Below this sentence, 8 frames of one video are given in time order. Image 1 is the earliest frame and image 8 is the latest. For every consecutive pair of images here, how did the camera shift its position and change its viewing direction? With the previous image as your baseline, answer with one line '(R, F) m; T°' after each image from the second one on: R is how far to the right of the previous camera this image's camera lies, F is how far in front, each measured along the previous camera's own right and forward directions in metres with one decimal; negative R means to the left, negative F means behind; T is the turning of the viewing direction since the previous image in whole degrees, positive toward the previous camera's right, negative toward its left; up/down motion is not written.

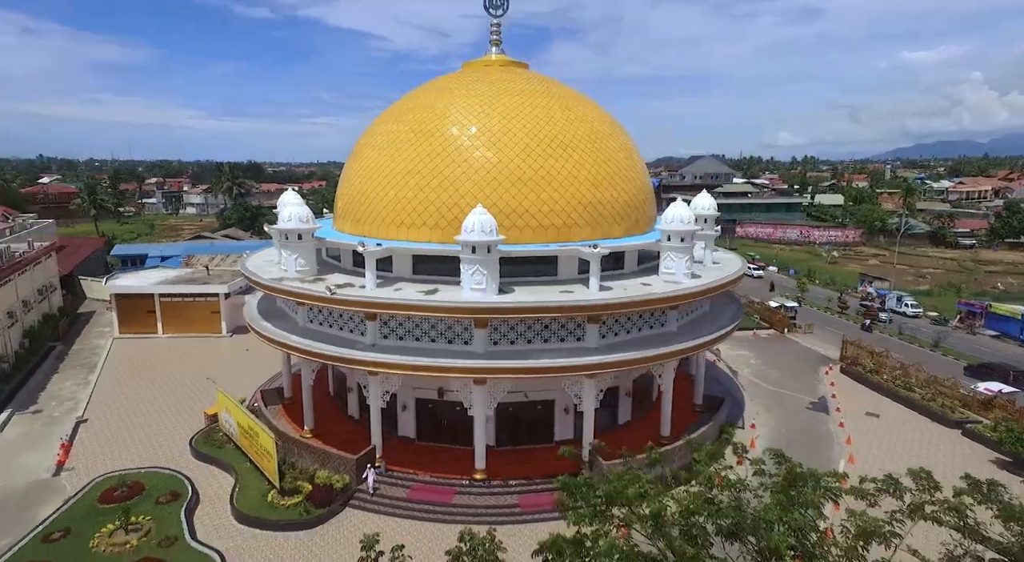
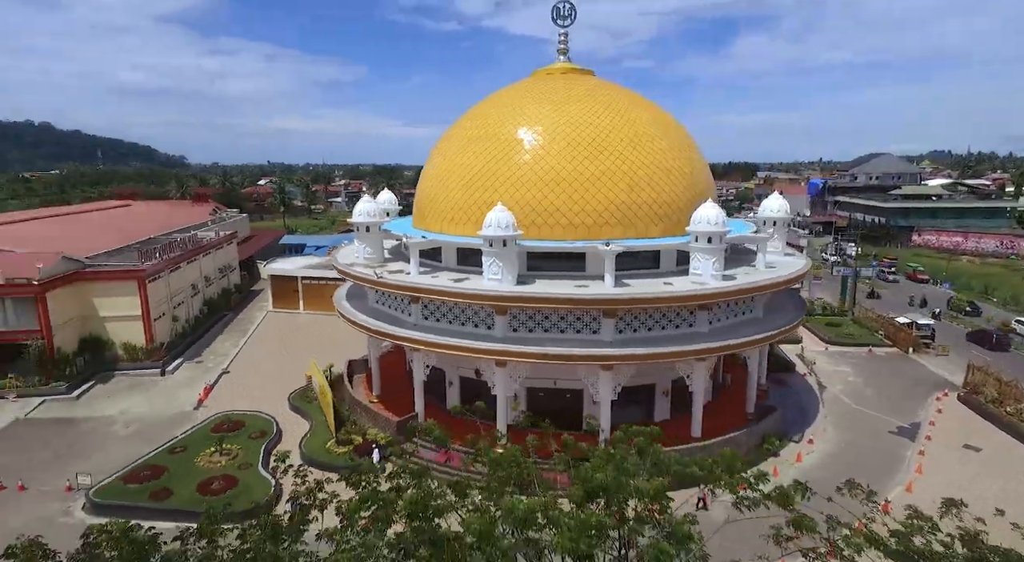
(+4.2, -0.8) m; -17°
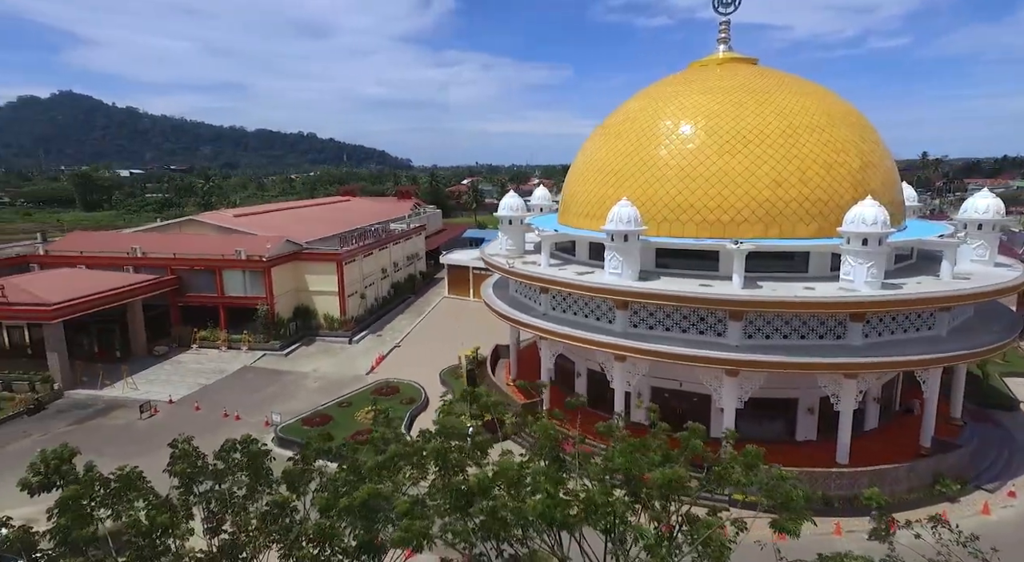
(+2.4, -0.2) m; -20°
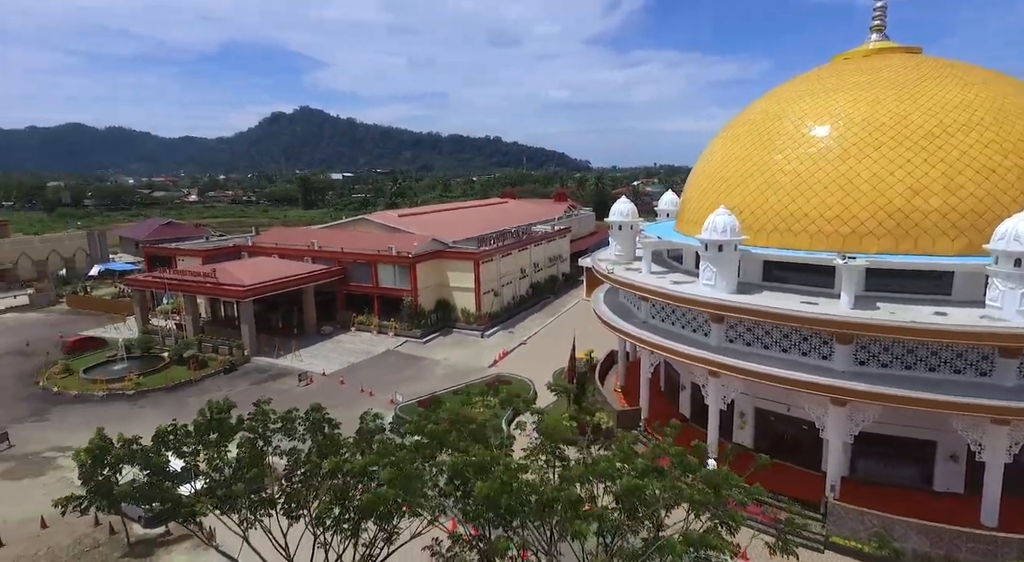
(+2.7, -0.1) m; -18°
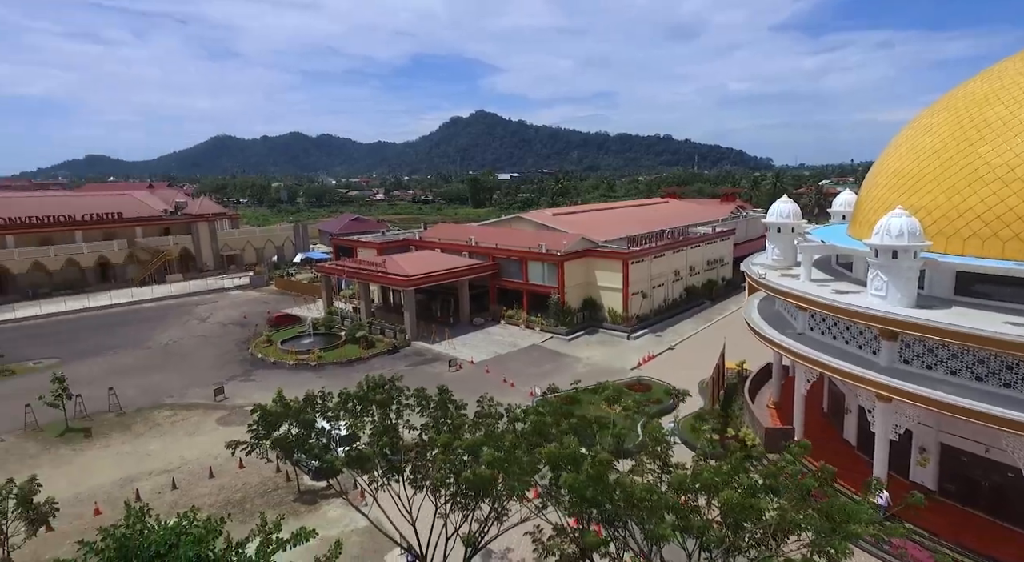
(+0.9, 0.0) m; -16°
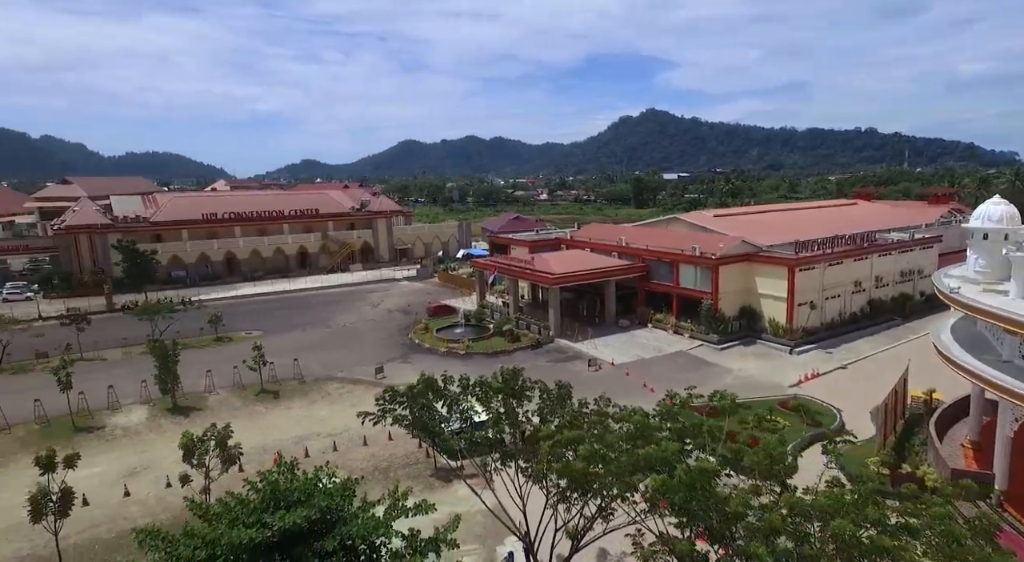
(+1.2, -0.2) m; -17°
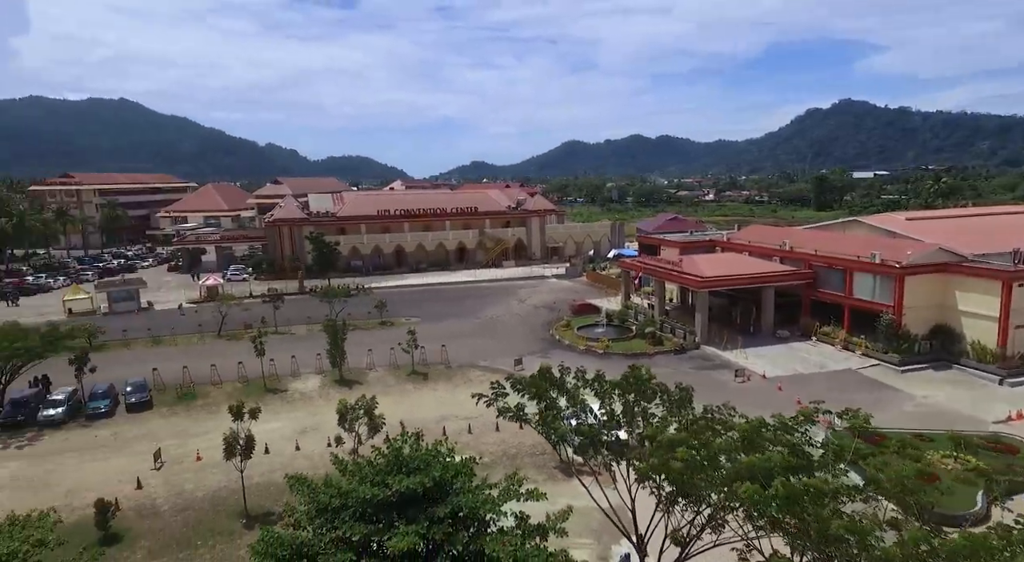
(+1.3, -0.1) m; -17°
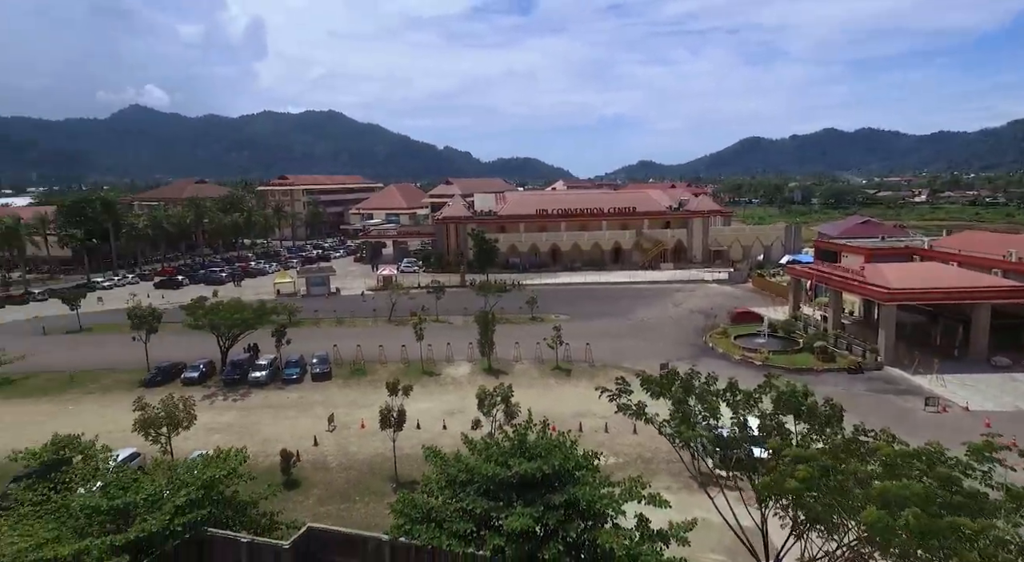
(+1.2, +0.2) m; -17°
